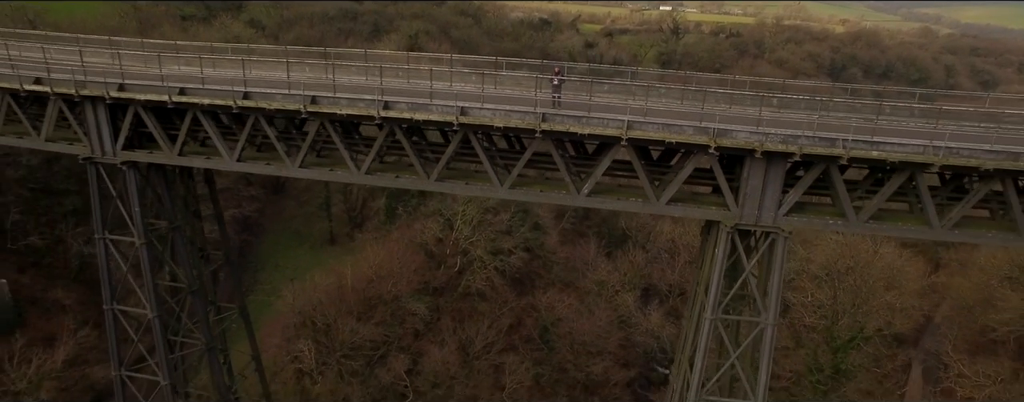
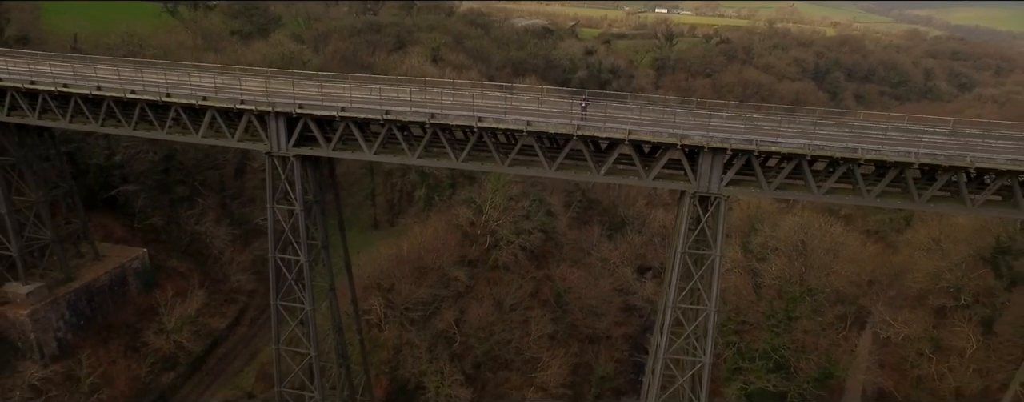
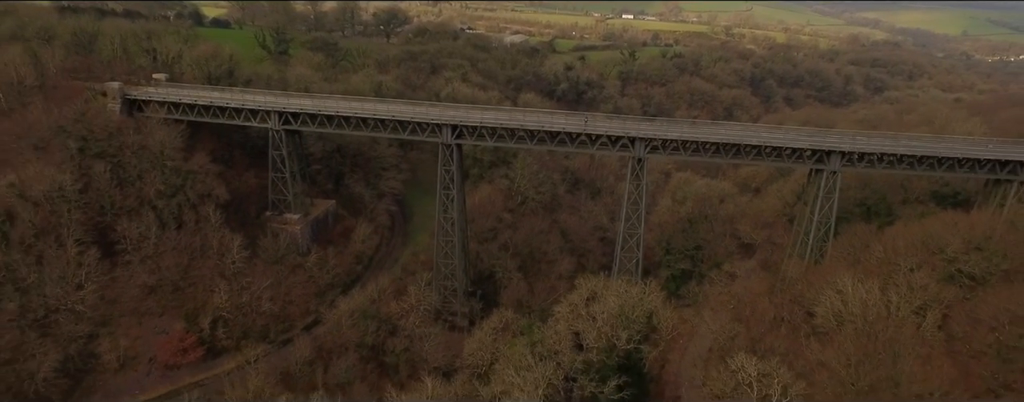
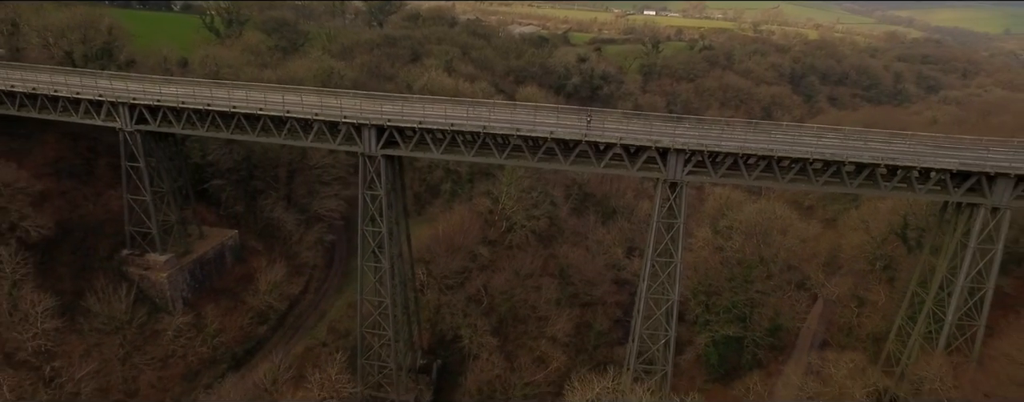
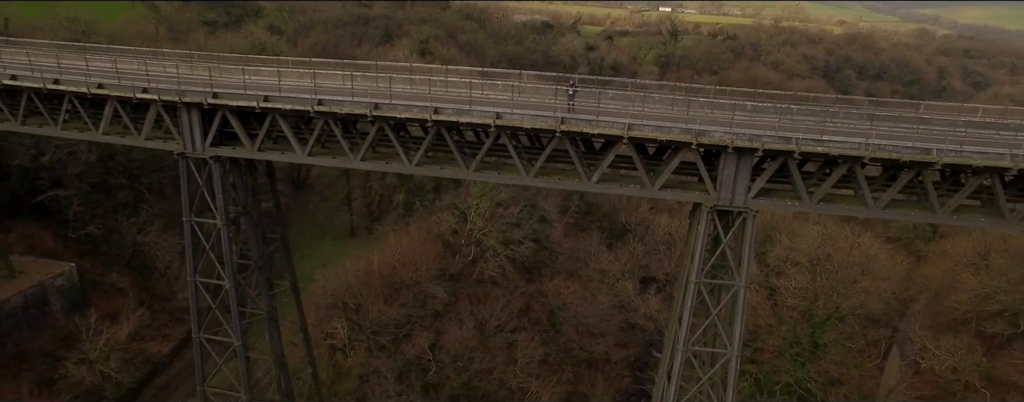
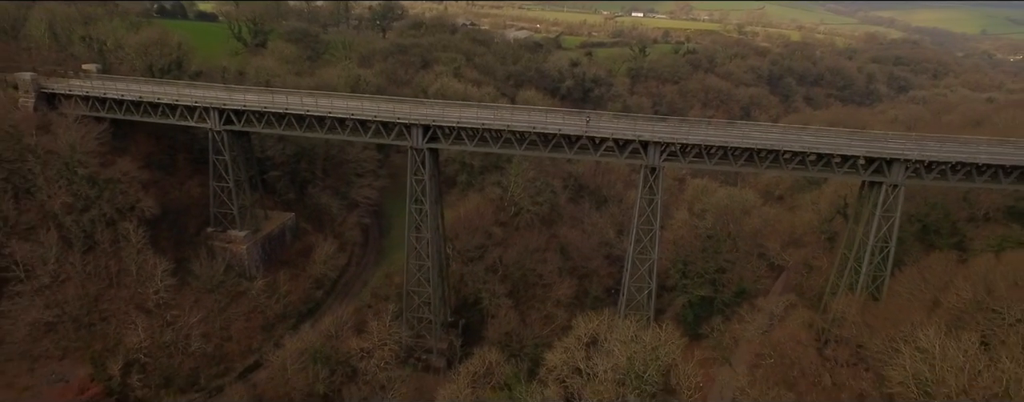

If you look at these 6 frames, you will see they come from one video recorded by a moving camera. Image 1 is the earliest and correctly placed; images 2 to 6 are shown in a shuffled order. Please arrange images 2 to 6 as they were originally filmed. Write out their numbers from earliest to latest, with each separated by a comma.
5, 2, 4, 6, 3
